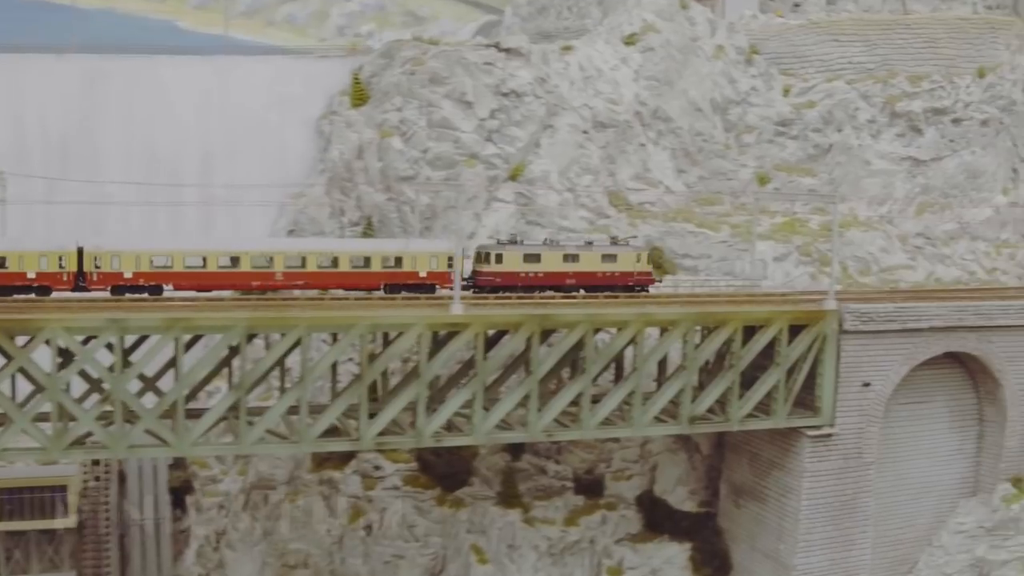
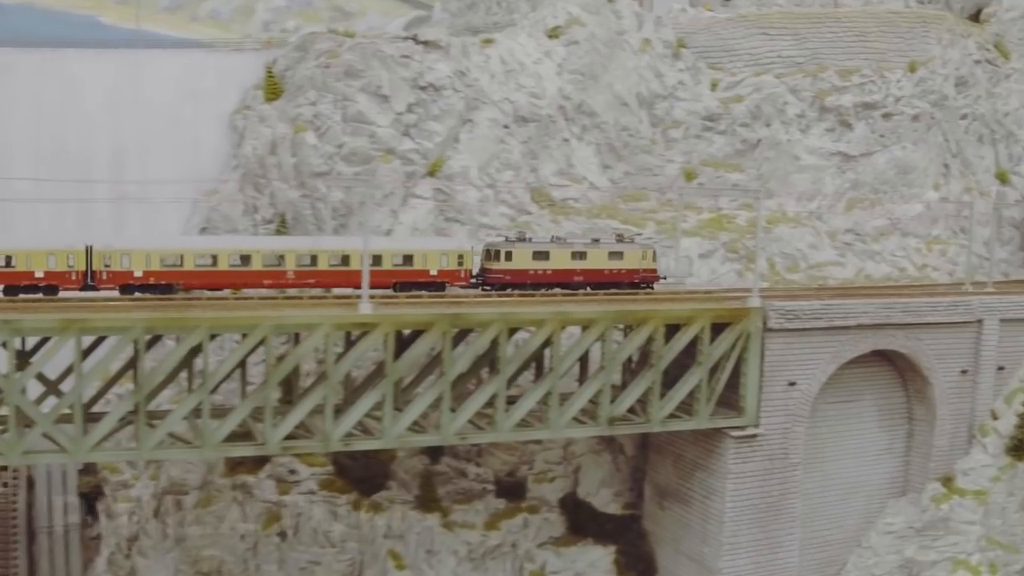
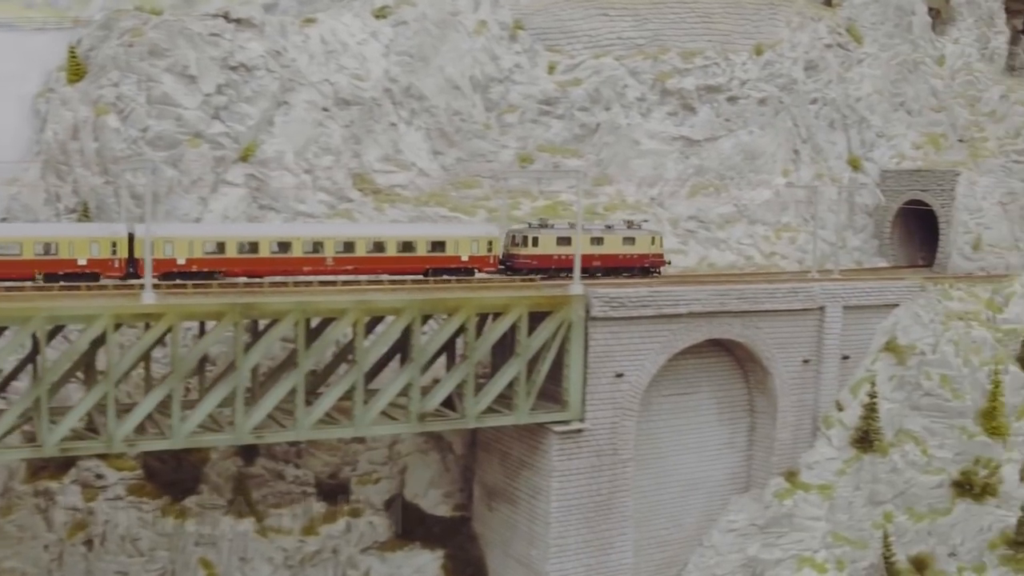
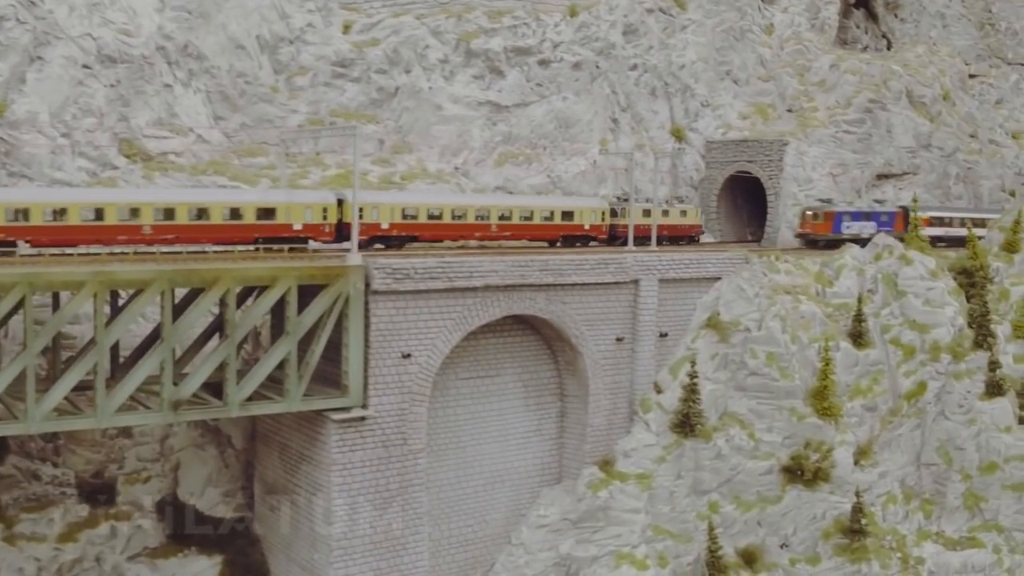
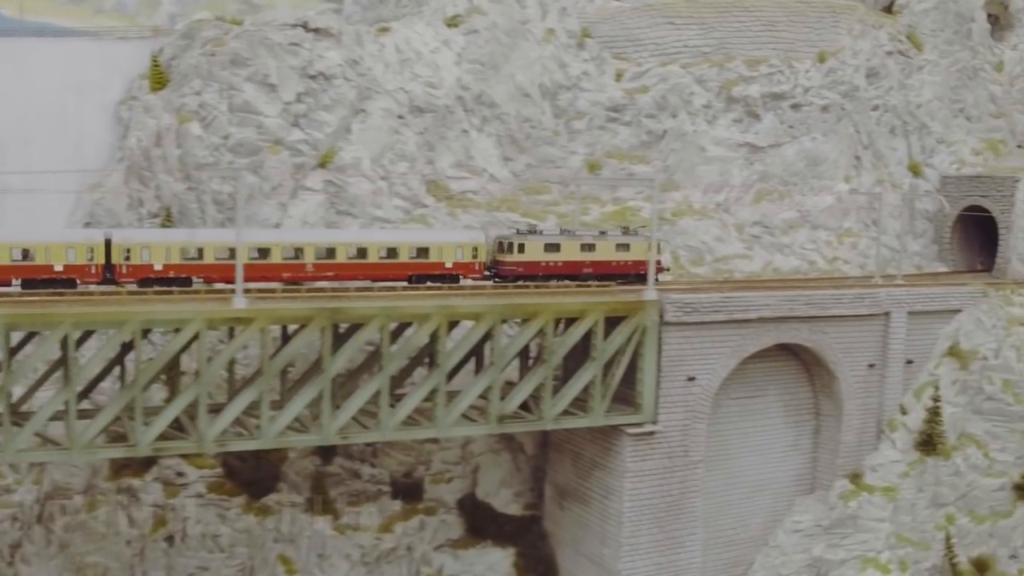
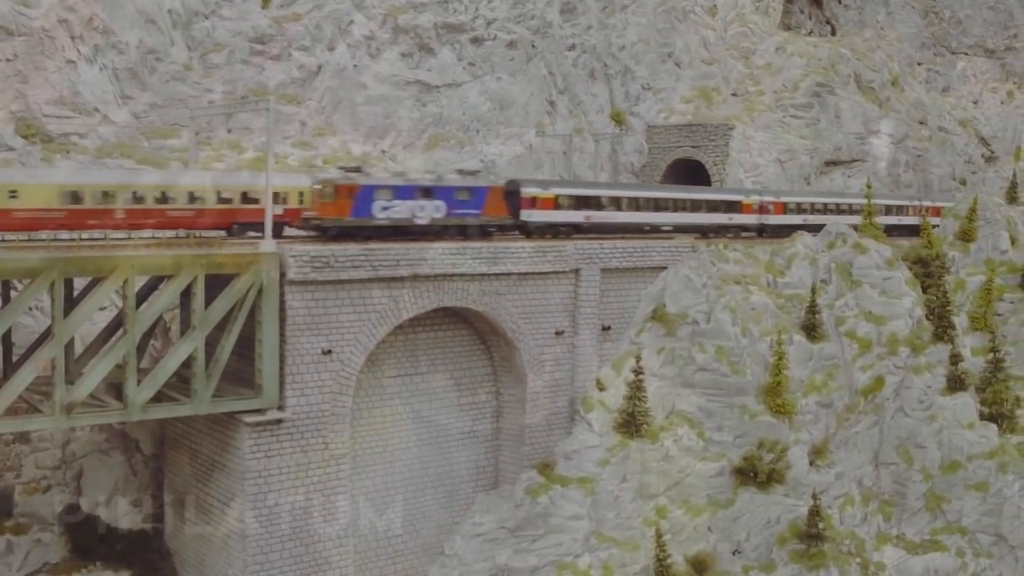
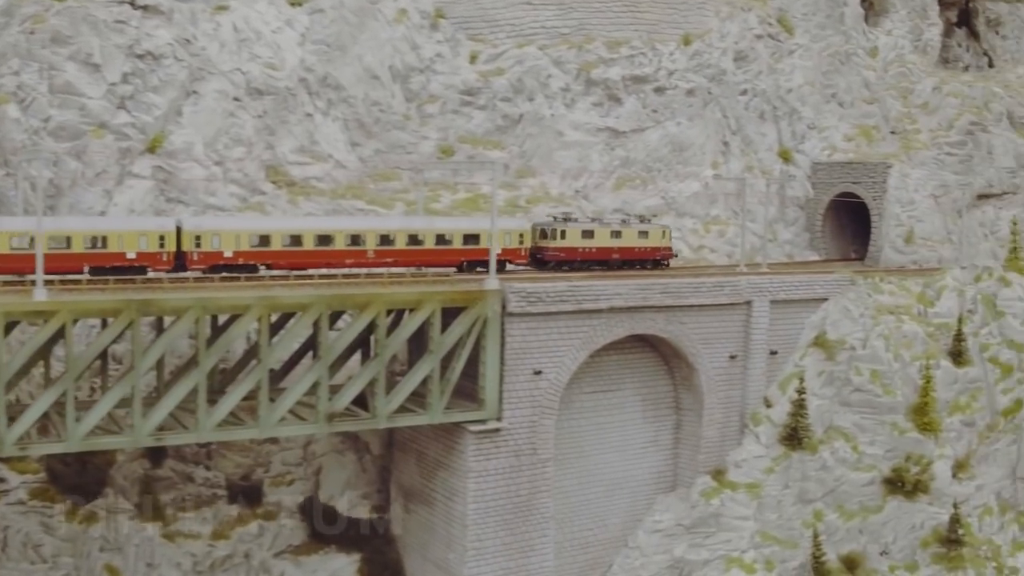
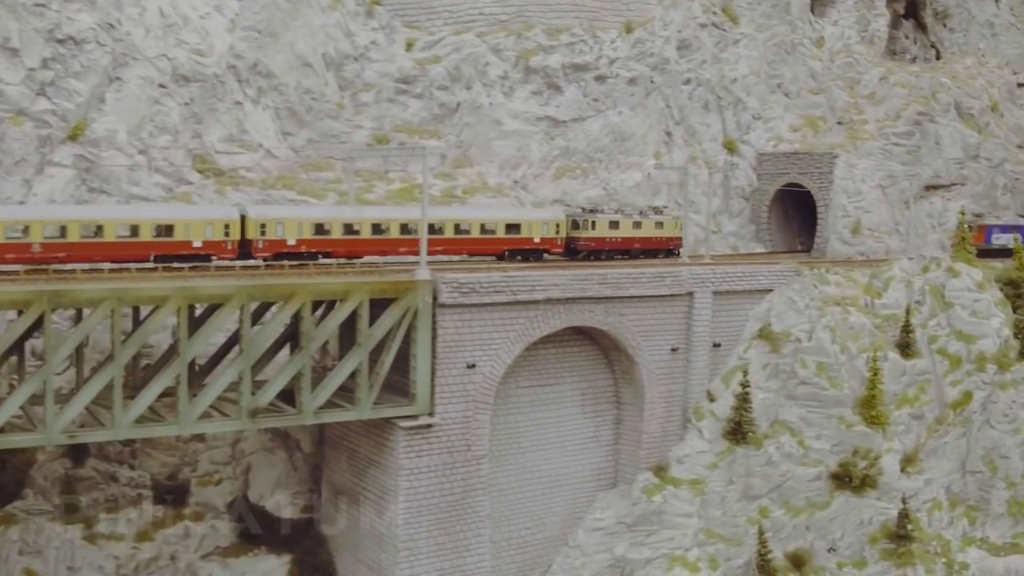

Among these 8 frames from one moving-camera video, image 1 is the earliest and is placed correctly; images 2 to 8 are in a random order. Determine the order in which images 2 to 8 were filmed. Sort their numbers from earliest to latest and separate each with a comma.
2, 5, 3, 7, 8, 4, 6
